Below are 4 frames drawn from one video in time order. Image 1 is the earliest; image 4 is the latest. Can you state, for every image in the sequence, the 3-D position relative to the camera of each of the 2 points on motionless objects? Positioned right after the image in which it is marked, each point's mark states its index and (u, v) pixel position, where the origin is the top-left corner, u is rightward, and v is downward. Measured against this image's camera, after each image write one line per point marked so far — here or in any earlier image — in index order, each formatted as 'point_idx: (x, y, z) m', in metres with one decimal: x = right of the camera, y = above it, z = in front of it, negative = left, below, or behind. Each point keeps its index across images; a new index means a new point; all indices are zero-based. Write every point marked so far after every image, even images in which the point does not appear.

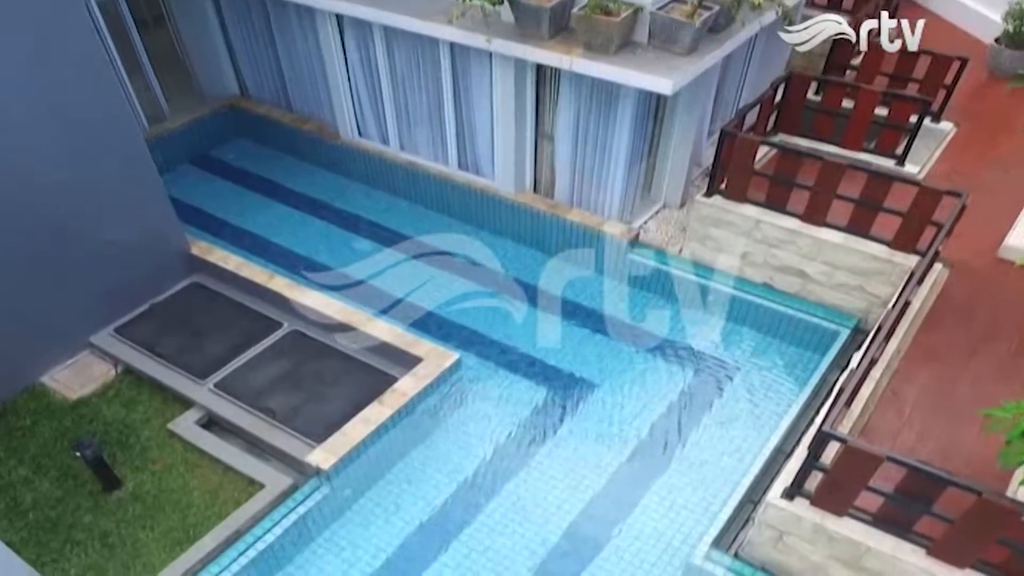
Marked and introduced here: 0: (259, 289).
0: (-2.0, 0.0, +5.5) m
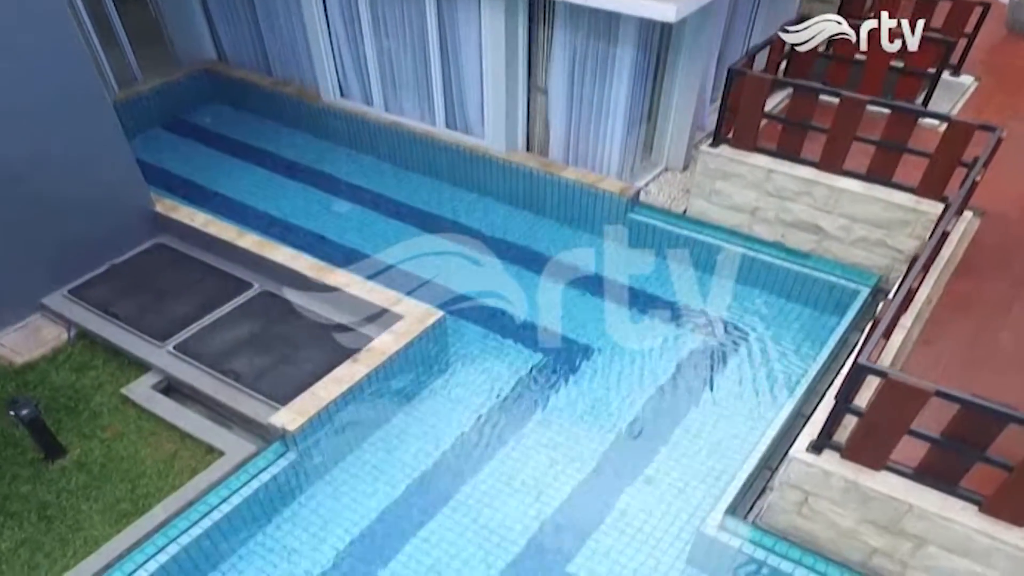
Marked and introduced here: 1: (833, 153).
0: (-2.1, +0.3, +5.1) m
1: (+2.2, +0.9, +4.6) m
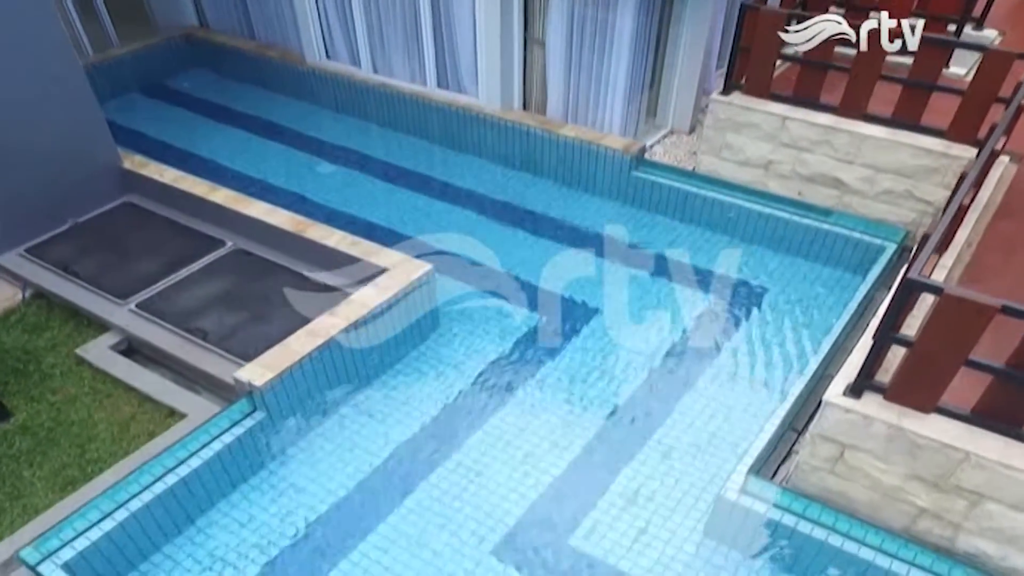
0: (-2.1, +0.6, +4.7) m
1: (+2.1, +1.2, +4.3) m
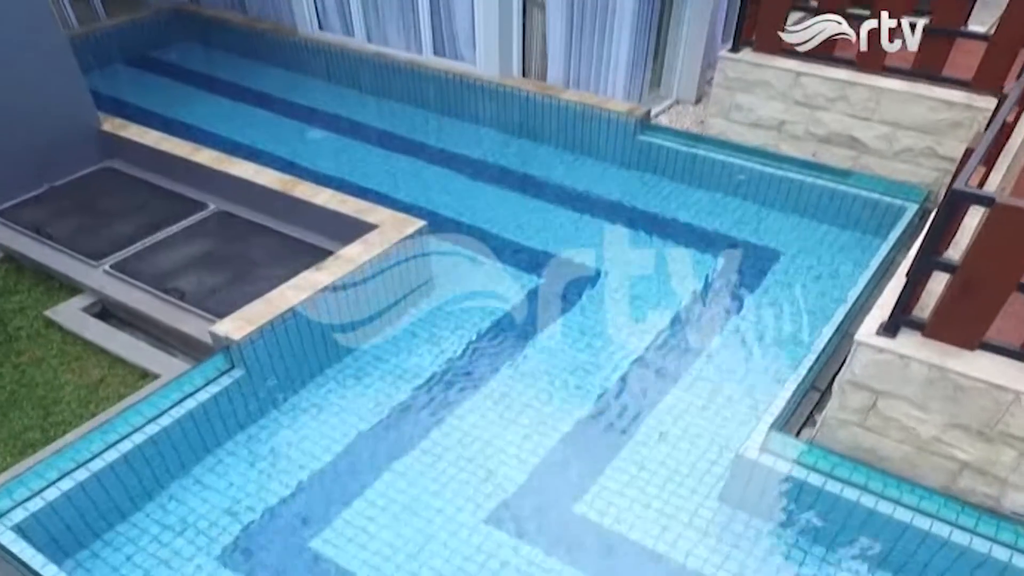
0: (-2.1, +0.8, +4.5) m
1: (+2.1, +1.4, +4.1) m
